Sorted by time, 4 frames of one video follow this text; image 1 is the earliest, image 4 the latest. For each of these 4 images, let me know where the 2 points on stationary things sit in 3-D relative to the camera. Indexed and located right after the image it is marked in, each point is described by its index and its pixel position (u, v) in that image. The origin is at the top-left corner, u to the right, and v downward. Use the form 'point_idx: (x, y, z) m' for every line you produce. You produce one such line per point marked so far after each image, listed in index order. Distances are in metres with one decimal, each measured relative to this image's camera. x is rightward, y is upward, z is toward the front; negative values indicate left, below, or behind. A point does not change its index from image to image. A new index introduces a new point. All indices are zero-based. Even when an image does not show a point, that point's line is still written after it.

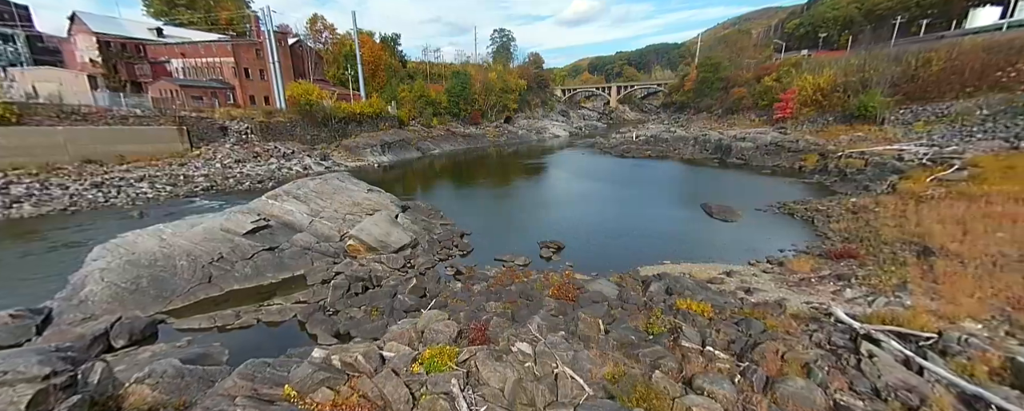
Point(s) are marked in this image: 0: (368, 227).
0: (-6.0, -0.9, +16.1) m
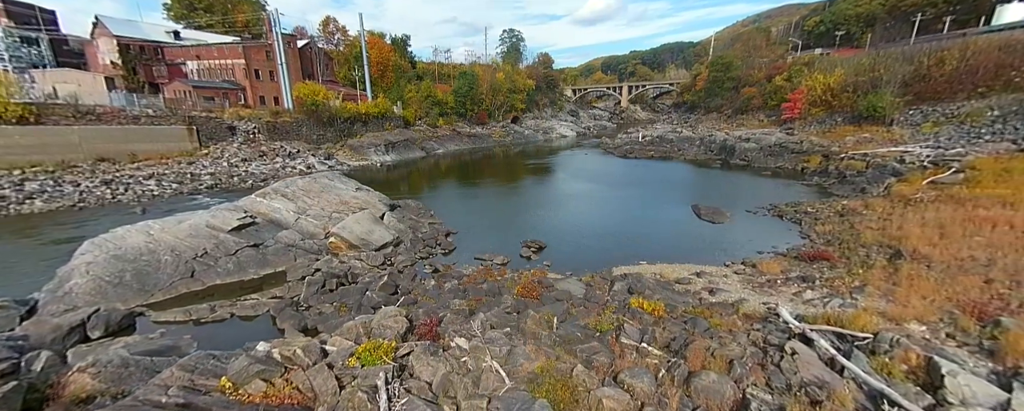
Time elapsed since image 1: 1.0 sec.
0: (-6.9, -0.8, +16.5) m
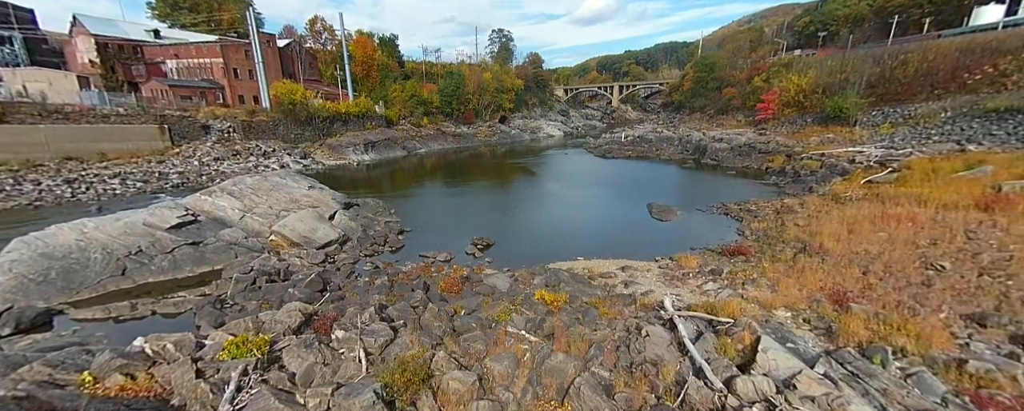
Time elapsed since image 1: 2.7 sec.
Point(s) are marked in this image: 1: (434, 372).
0: (-9.3, -0.8, +16.6) m
1: (-1.2, -2.6, +6.0) m
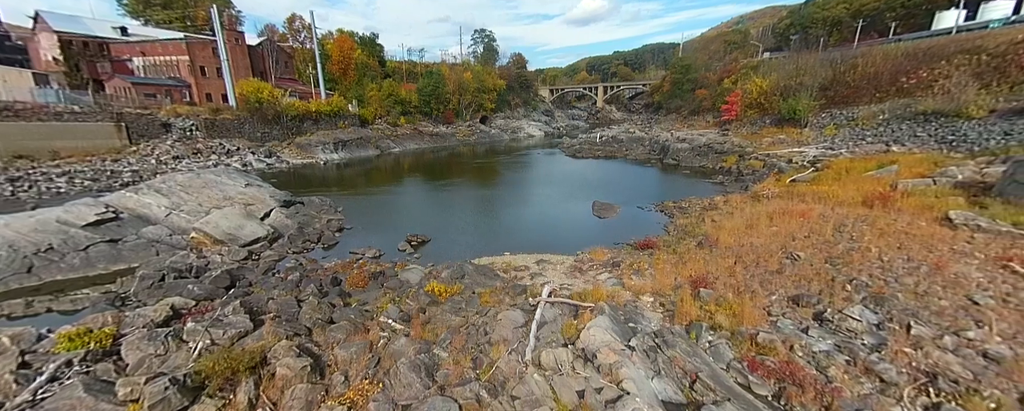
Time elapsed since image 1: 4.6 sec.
0: (-12.3, -0.6, +16.5) m
1: (-3.9, -2.5, +6.2) m
